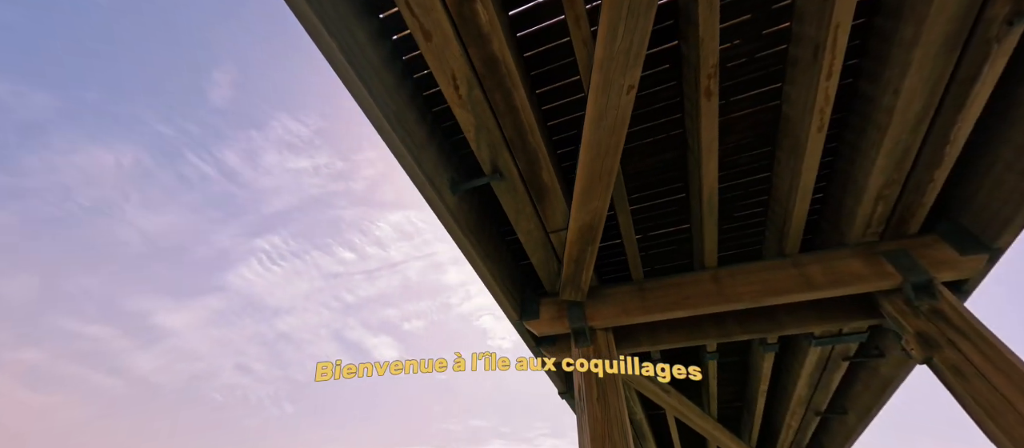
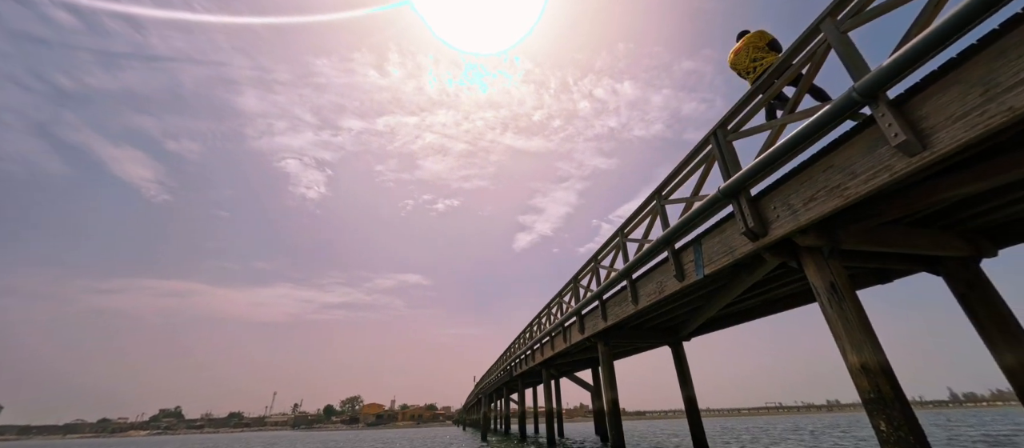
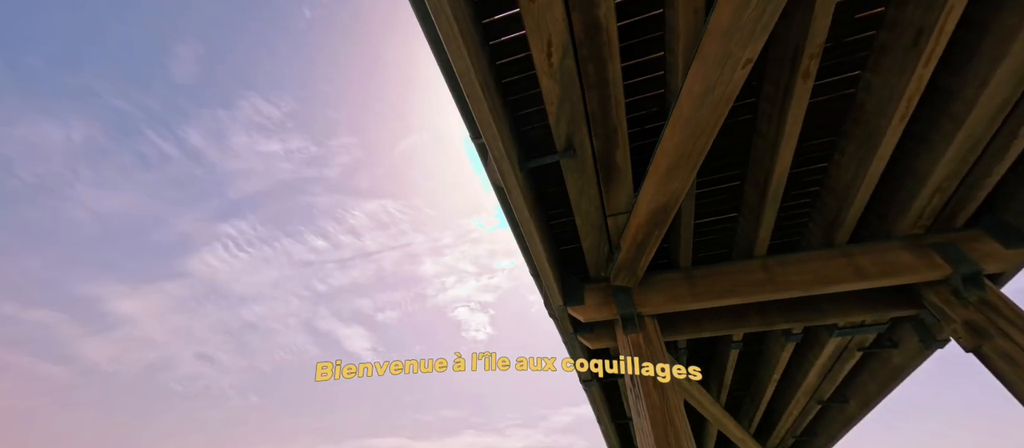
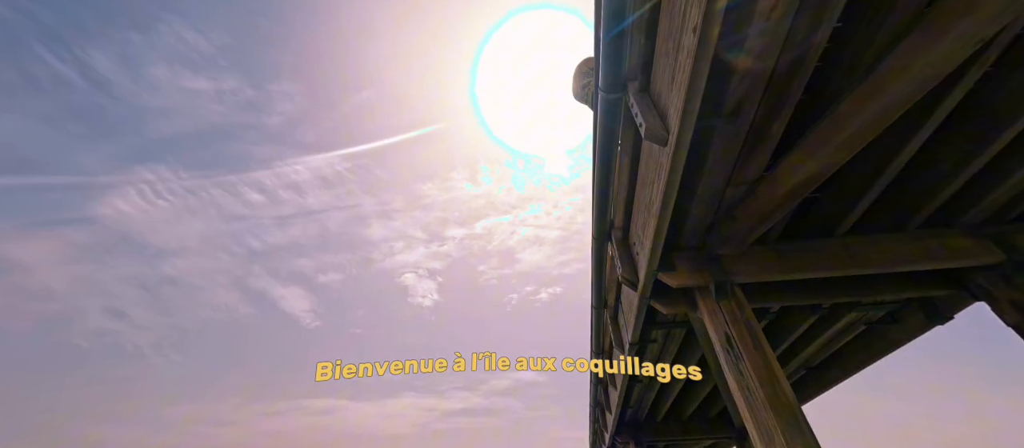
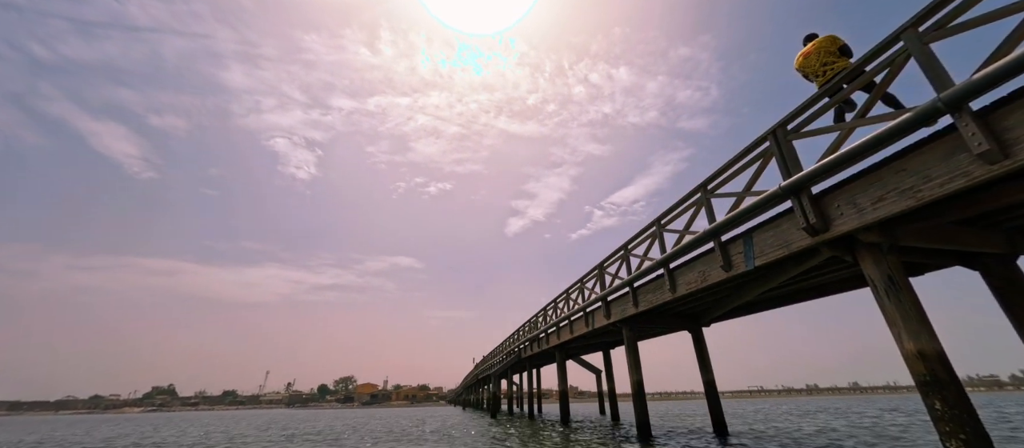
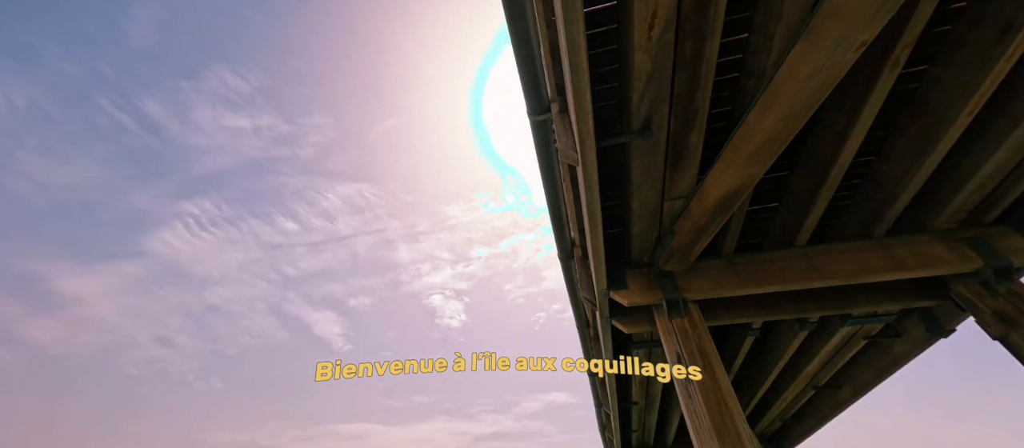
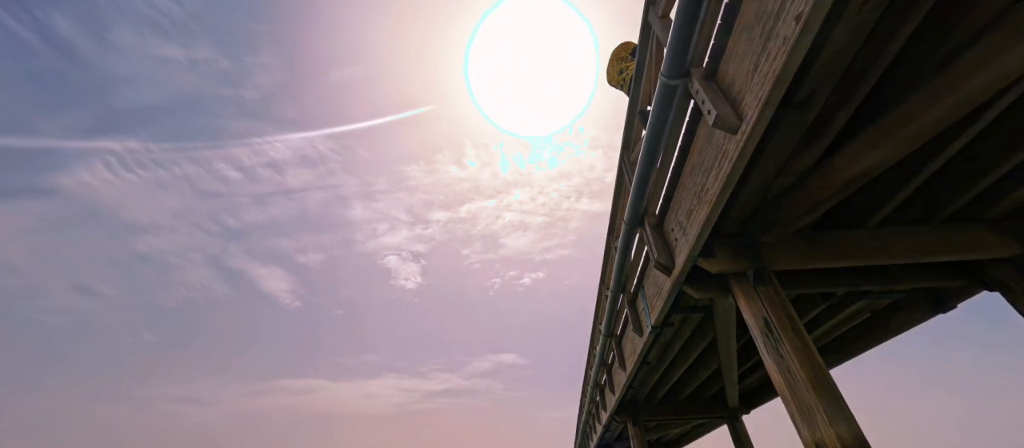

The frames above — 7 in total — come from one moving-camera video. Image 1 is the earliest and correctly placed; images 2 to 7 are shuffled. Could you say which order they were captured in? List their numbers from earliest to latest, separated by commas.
3, 6, 4, 7, 2, 5
